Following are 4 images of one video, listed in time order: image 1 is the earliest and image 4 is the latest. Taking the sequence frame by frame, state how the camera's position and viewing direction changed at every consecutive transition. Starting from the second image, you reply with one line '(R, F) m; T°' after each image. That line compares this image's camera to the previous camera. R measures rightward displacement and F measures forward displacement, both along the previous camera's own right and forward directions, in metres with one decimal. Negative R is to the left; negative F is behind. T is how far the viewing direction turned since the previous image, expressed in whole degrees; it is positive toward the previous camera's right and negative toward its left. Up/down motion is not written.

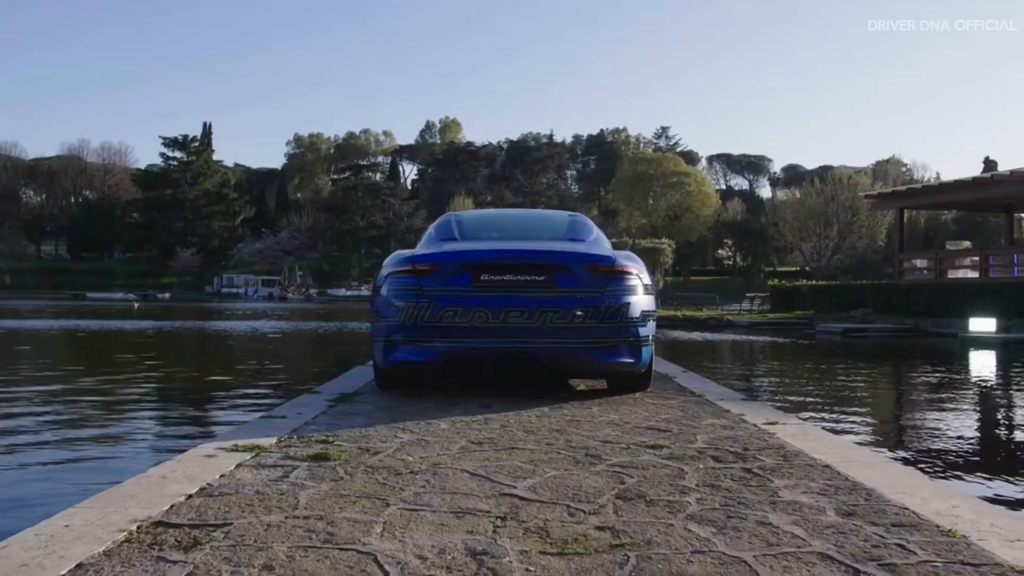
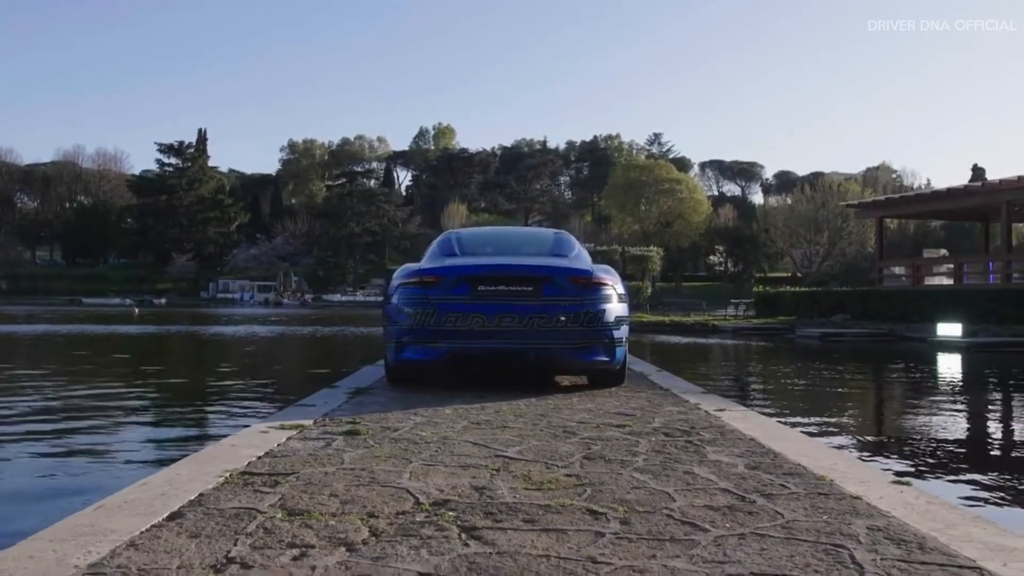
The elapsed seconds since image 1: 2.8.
(0.0, -0.9) m; 0°
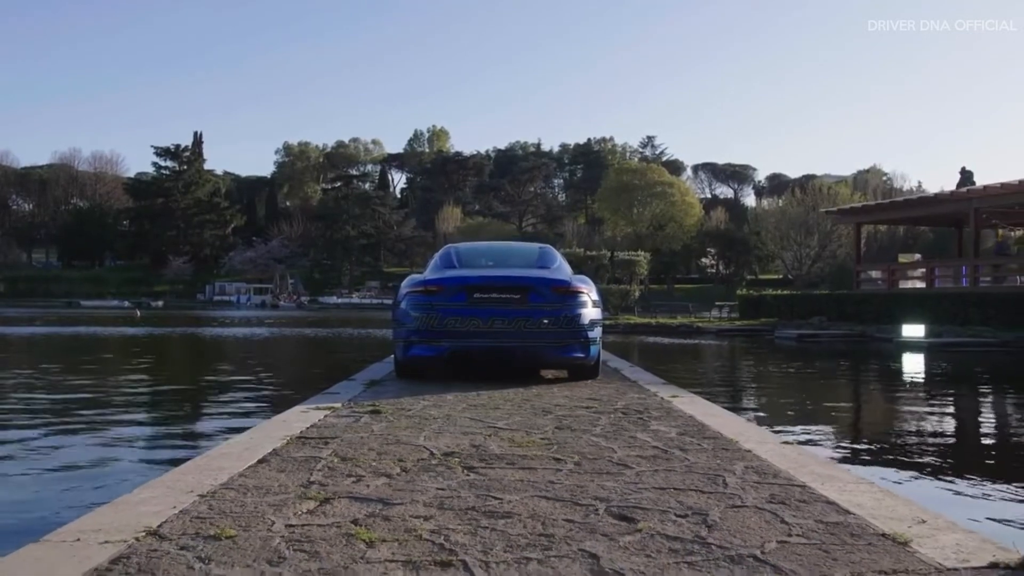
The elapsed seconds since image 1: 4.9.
(0.0, -1.2) m; 0°
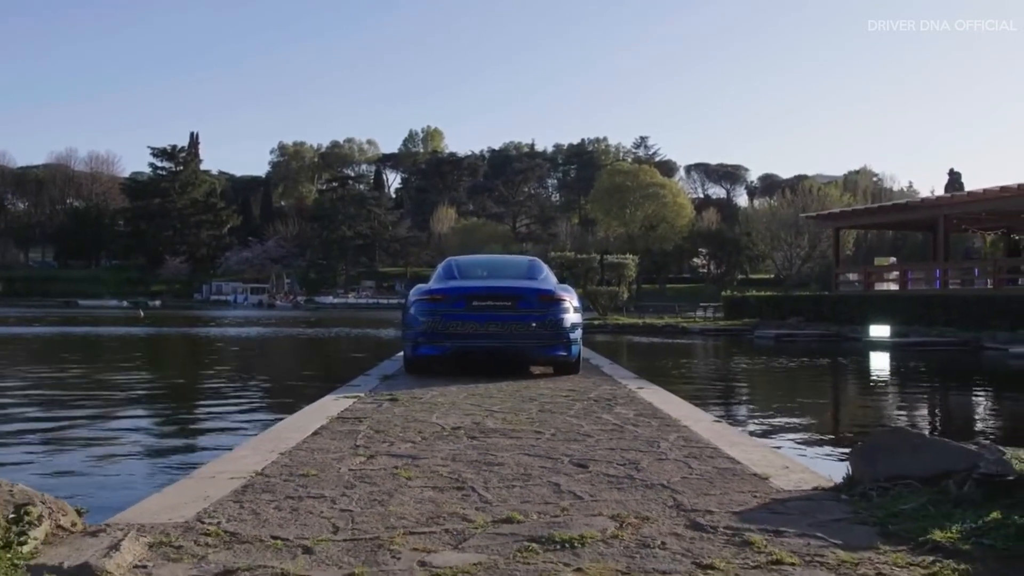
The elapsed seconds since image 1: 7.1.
(0.0, -1.3) m; 0°
